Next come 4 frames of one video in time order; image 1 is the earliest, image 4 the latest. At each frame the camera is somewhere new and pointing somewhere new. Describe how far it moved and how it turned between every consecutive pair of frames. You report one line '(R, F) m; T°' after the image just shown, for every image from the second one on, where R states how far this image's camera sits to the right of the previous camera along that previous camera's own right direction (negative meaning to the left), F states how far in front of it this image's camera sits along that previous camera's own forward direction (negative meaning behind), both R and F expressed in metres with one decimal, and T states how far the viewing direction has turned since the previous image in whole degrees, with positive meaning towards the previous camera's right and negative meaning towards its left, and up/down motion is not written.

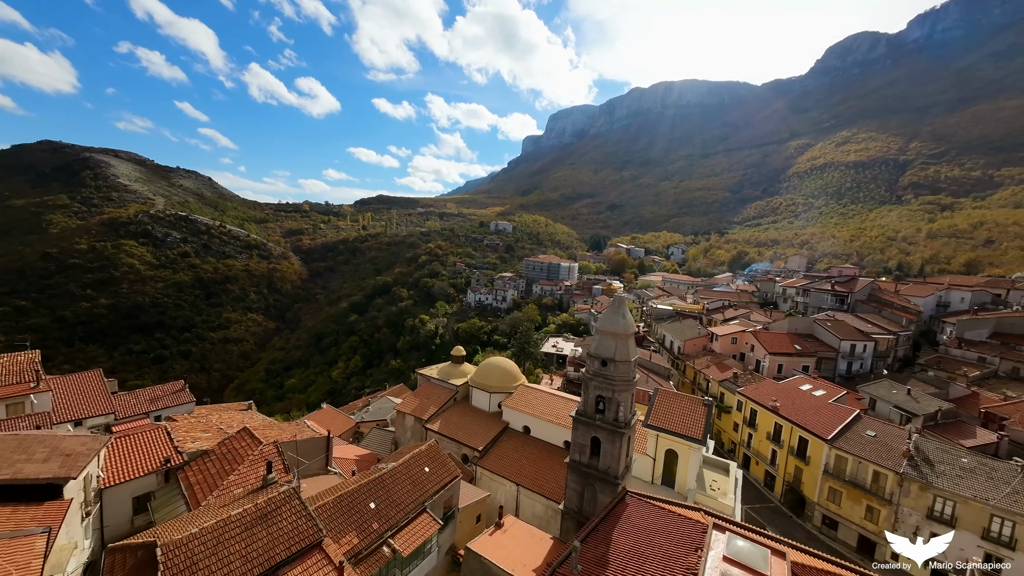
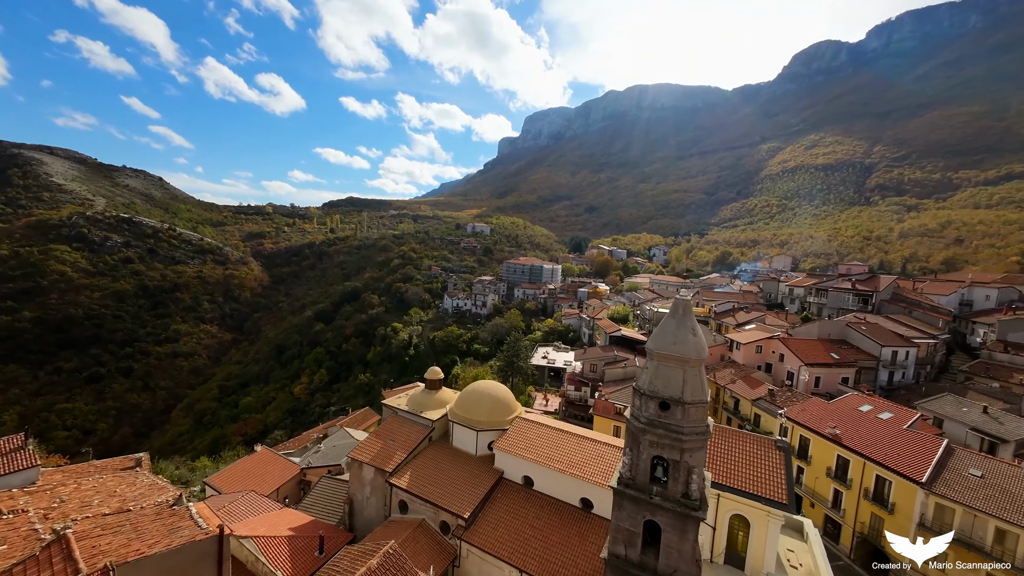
(-0.5, +4.4) m; +3°
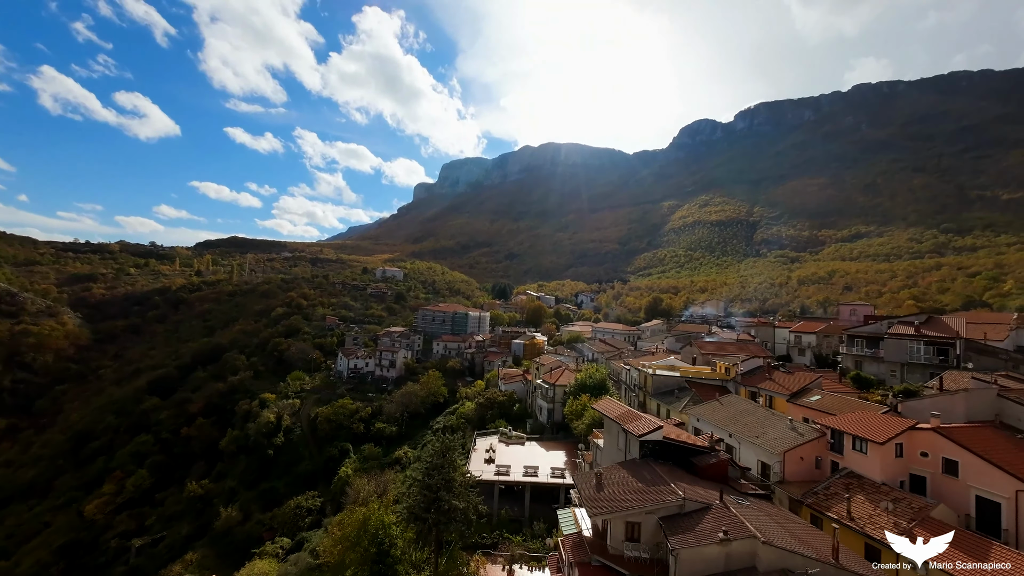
(-0.3, +11.9) m; +12°
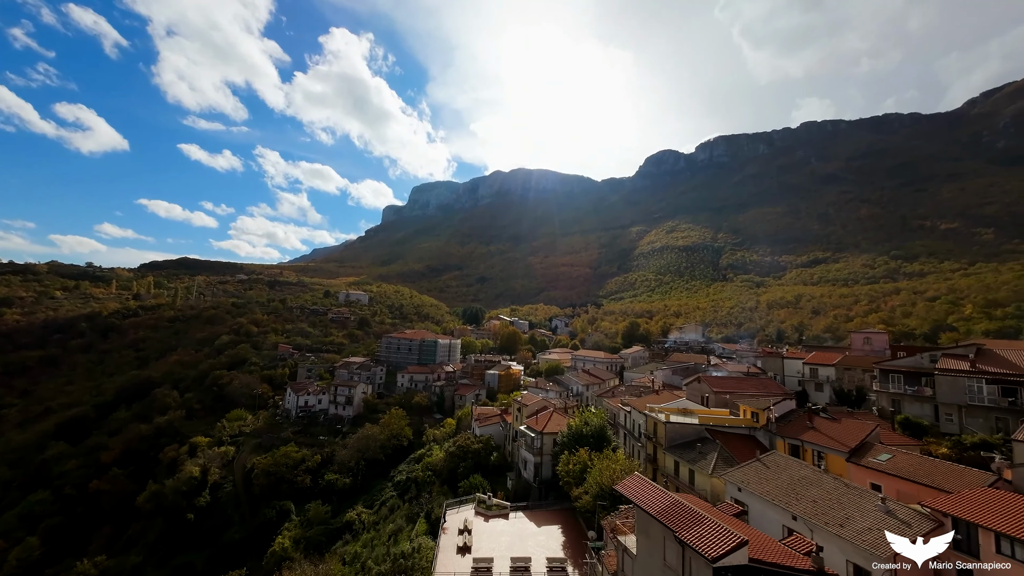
(-0.4, +4.2) m; +4°
